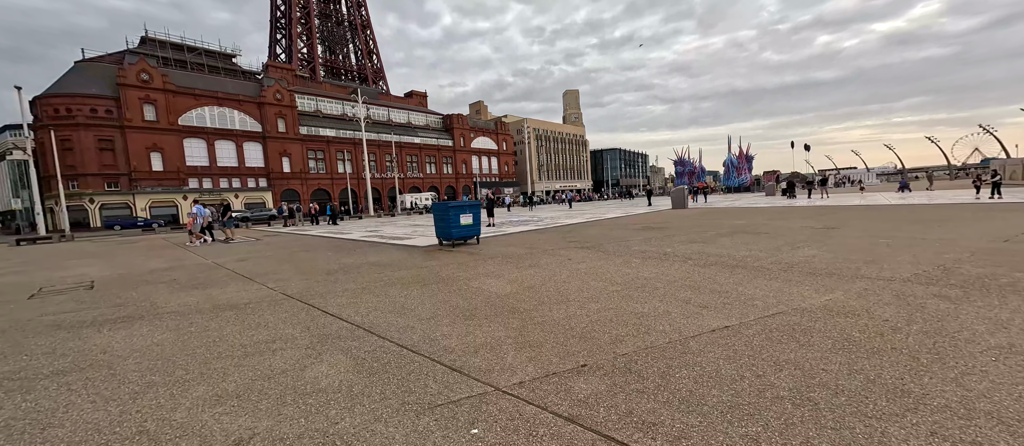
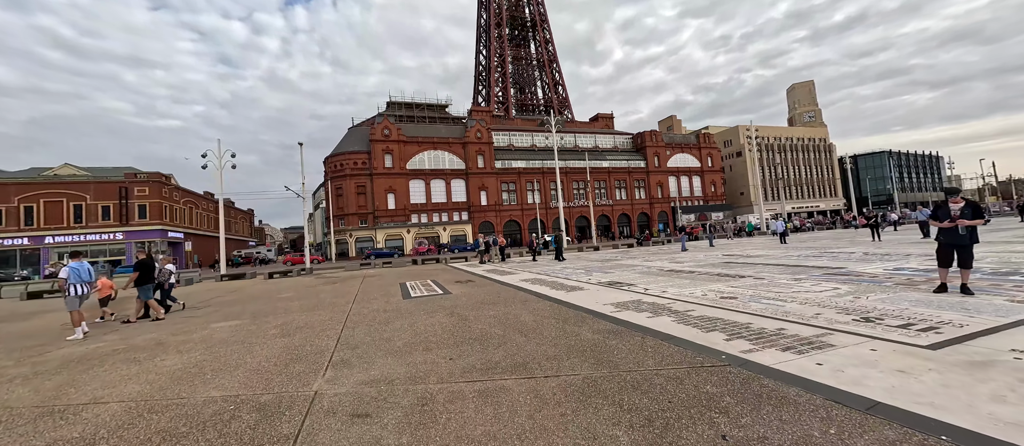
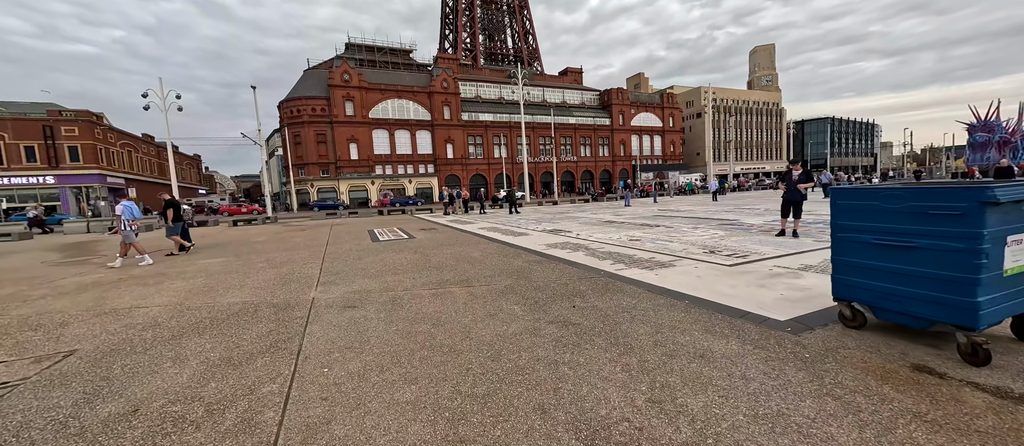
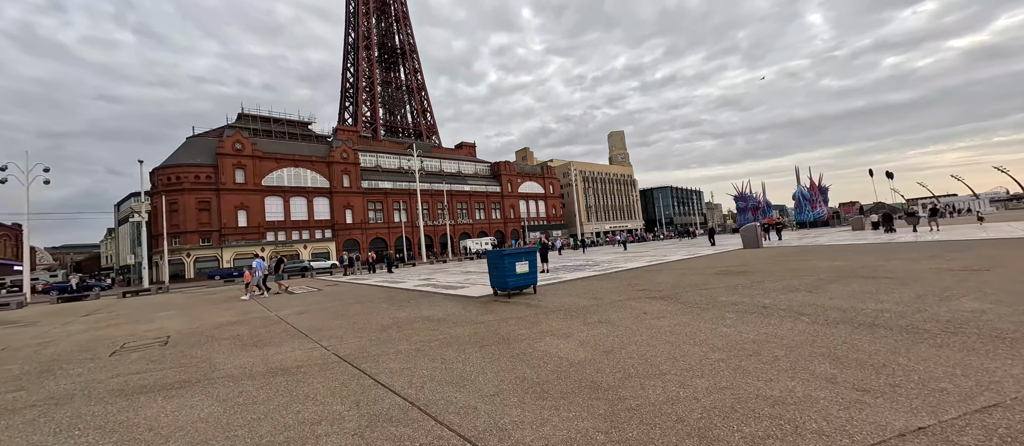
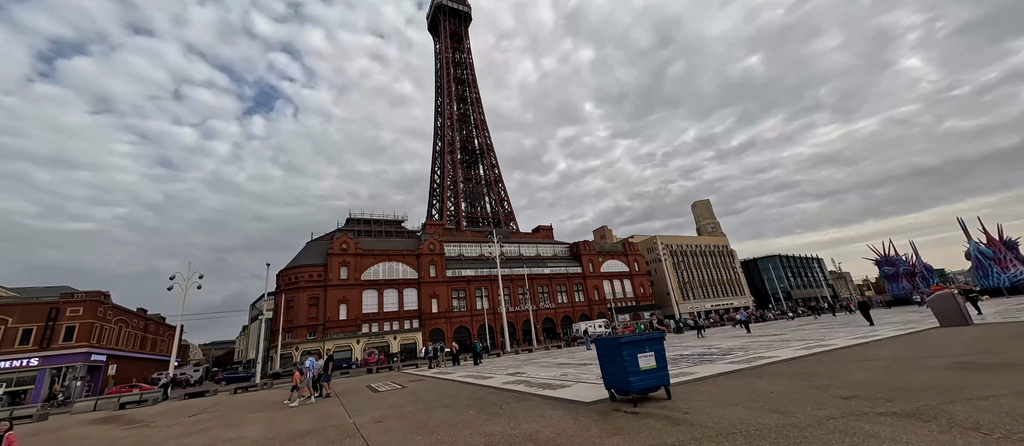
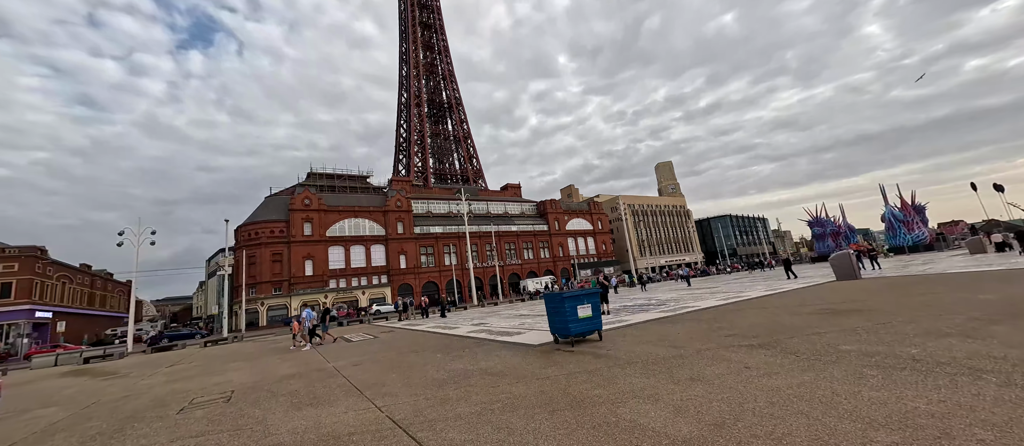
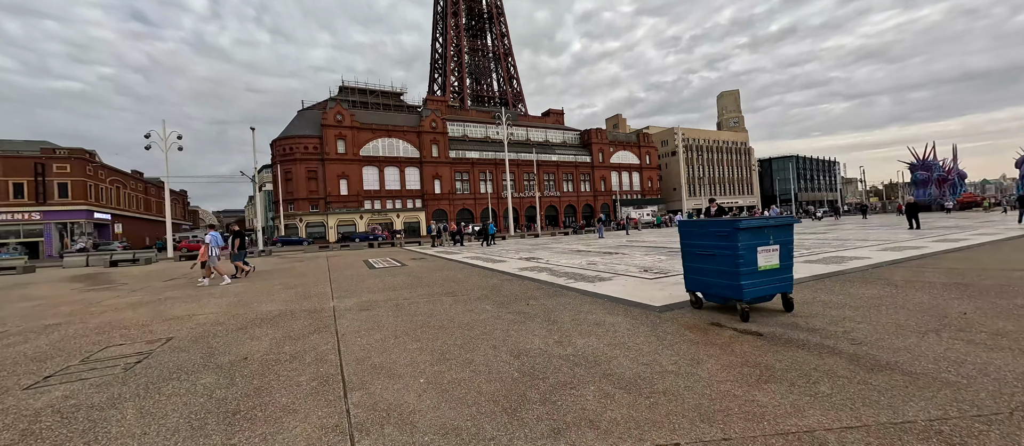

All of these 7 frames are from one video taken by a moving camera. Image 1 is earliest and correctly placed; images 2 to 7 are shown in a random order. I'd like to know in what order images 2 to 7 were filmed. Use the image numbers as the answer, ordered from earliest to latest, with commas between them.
4, 6, 5, 7, 3, 2
